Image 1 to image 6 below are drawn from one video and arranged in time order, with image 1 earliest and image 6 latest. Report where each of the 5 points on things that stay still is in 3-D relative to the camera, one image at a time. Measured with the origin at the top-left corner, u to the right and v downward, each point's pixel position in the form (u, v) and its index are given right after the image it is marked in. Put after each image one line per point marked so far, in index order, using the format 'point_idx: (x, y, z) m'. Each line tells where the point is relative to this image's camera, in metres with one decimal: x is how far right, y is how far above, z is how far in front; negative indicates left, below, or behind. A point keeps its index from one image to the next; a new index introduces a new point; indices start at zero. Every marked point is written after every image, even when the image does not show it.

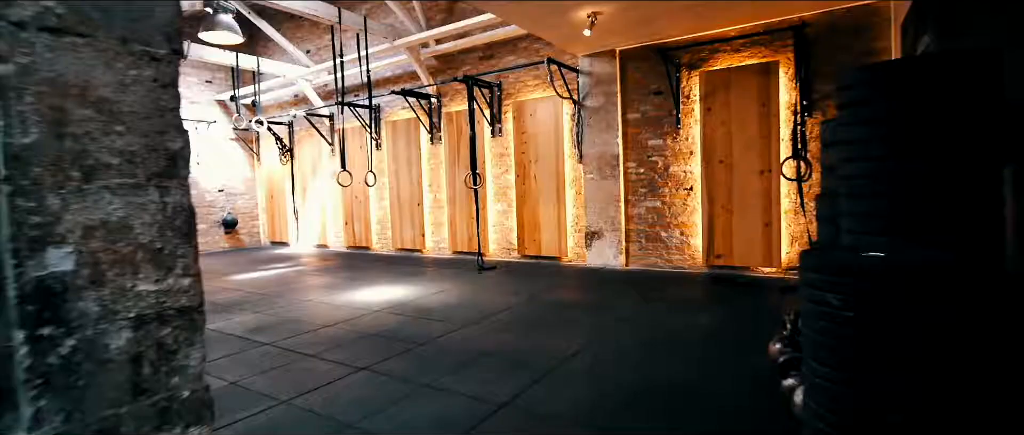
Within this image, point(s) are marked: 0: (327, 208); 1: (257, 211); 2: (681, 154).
0: (-3.8, +0.2, +9.9) m
1: (-5.8, +0.2, +11.2) m
2: (+2.0, +0.8, +5.9) m
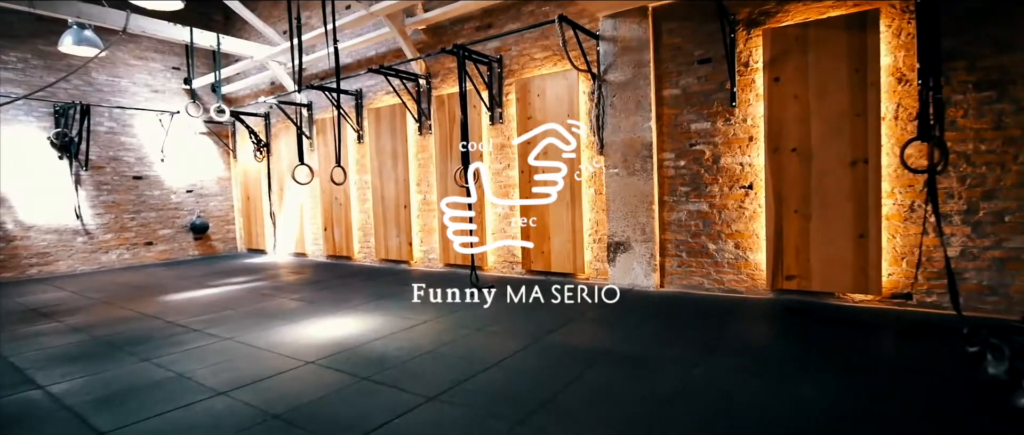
0: (-3.7, +0.1, +8.6) m
1: (-5.7, +0.1, +9.9) m
2: (+2.0, +0.7, +4.4) m
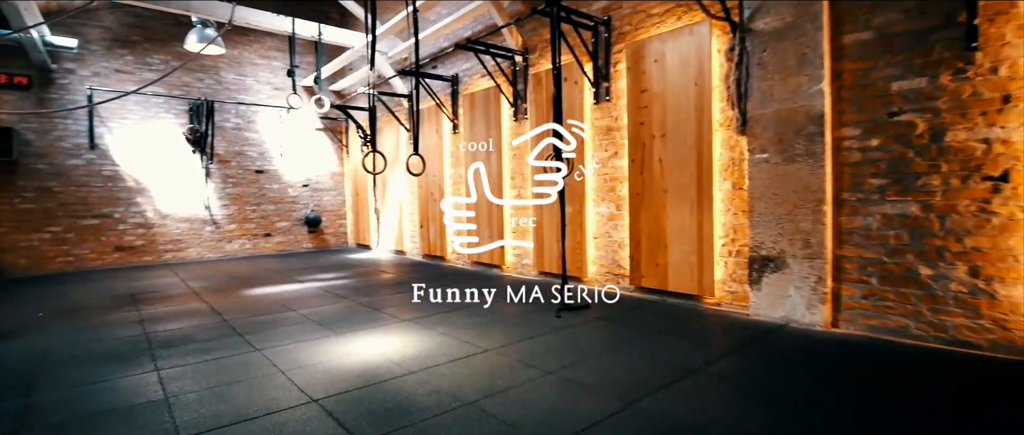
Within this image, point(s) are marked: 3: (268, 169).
0: (-1.8, +0.2, +8.3) m
1: (-3.5, +0.2, +10.0) m
2: (+2.6, +0.7, +2.8) m
3: (-4.5, +0.9, +9.1) m
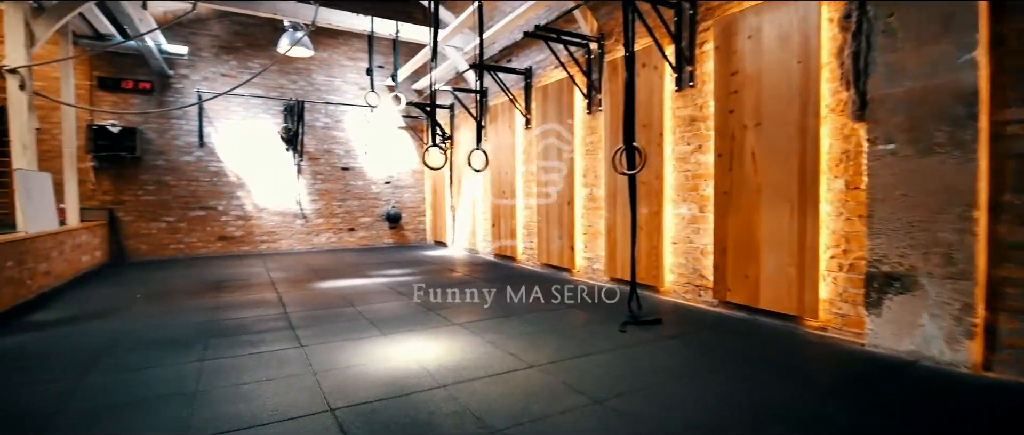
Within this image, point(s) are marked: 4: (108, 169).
0: (-0.6, +0.2, +8.1) m
1: (-1.8, +0.2, +10.2) m
2: (+2.9, +0.6, +1.9) m
3: (-3.1, +1.0, +9.4) m
4: (-6.3, +0.7, +7.5) m
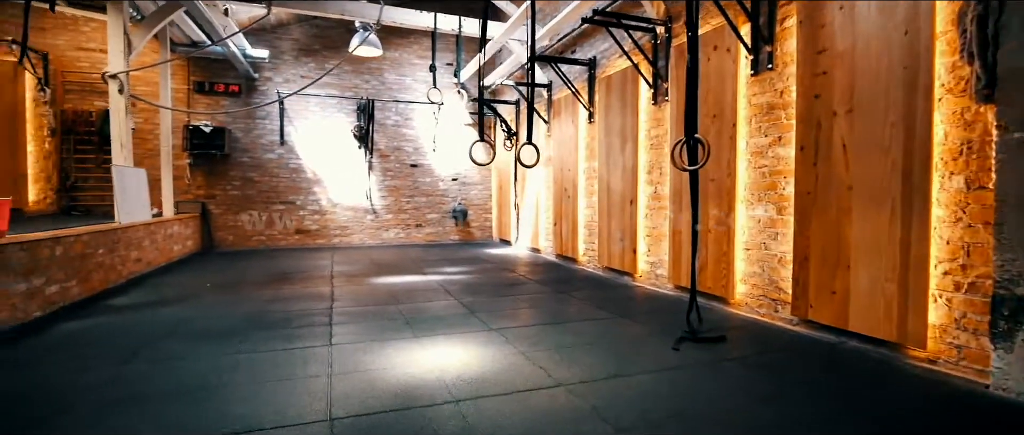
0: (+0.5, +0.2, +7.9) m
1: (-0.5, +0.3, +10.1) m
2: (+2.8, +0.6, +1.2) m
3: (-1.8, +1.1, +9.6) m
4: (-5.2, +0.9, +8.2) m
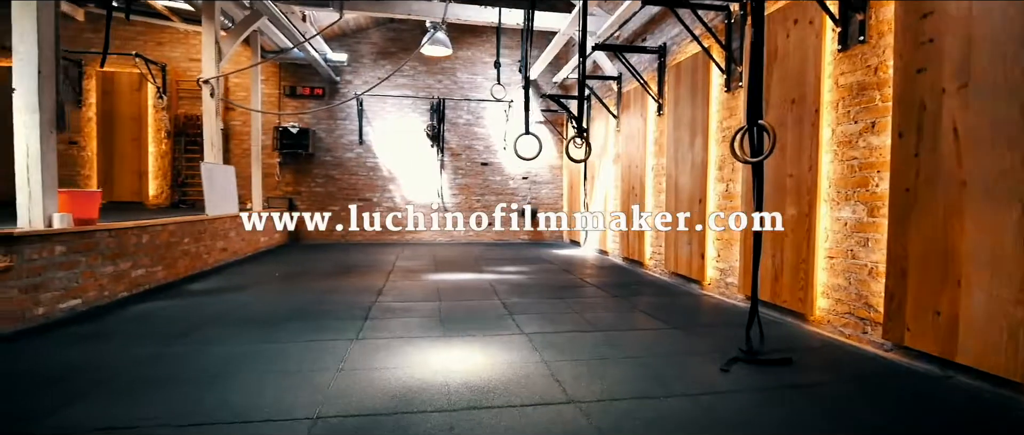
0: (+1.5, +0.2, +7.5) m
1: (+1.0, +0.3, +9.8) m
2: (+2.6, +0.5, +0.5) m
3: (-0.4, +1.1, +9.5) m
4: (-4.0, +1.0, +8.8) m
